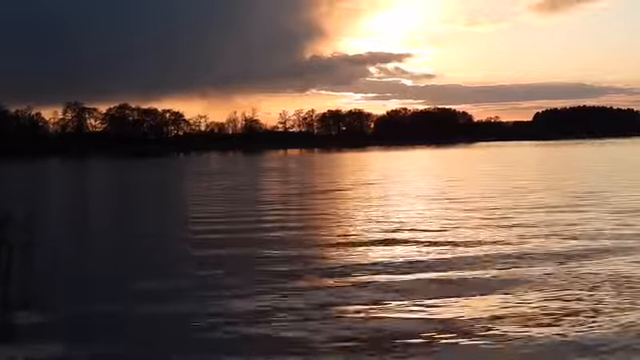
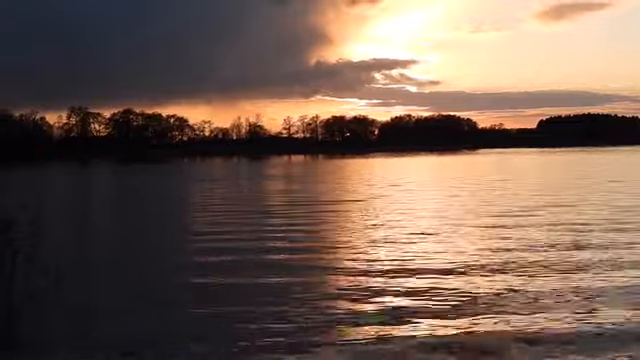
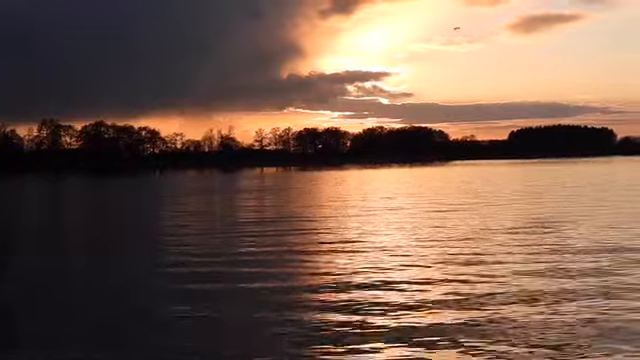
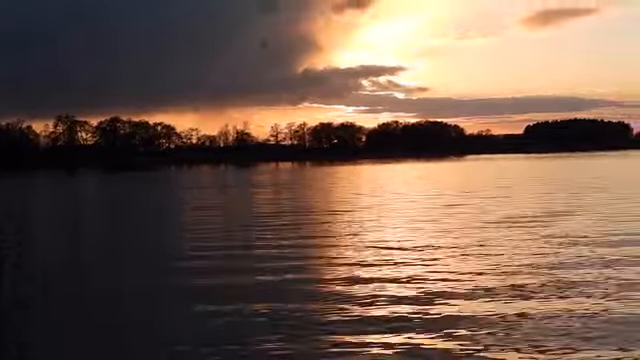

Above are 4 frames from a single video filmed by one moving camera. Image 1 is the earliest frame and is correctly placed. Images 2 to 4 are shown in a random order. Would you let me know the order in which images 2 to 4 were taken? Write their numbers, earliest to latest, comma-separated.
2, 4, 3
